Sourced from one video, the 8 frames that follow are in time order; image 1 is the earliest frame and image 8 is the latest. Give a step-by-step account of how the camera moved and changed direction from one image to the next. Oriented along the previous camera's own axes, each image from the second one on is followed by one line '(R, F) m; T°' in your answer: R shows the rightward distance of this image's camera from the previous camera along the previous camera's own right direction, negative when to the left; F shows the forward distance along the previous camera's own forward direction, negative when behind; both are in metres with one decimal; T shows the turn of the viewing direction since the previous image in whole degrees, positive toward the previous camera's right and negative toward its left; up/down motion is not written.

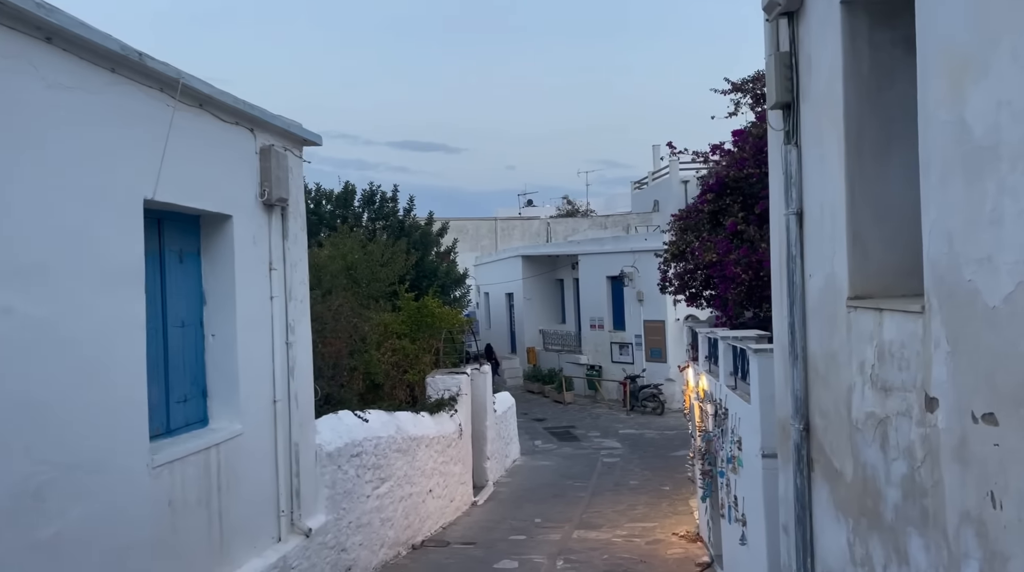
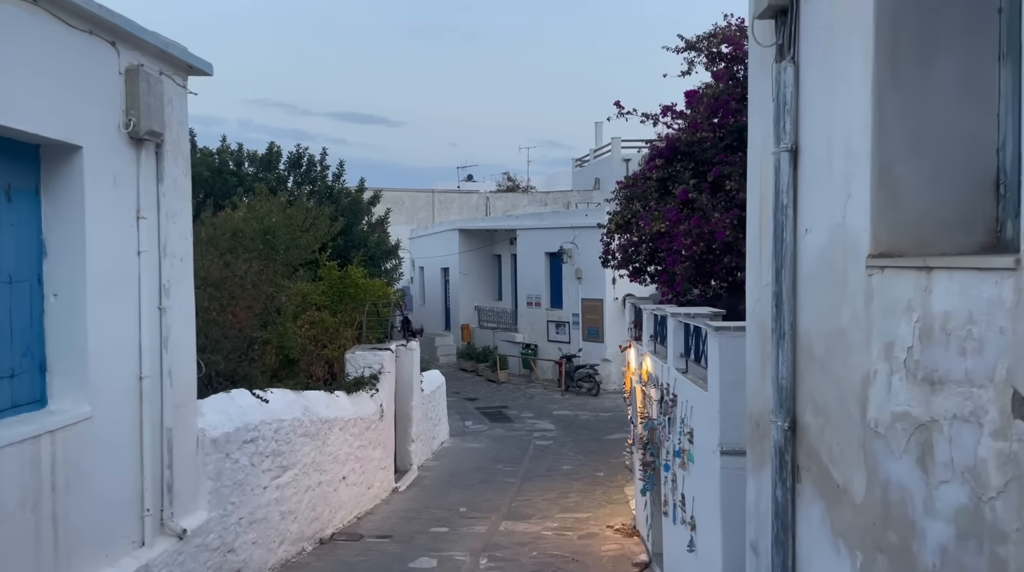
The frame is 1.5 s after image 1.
(+0.1, +1.3) m; +3°
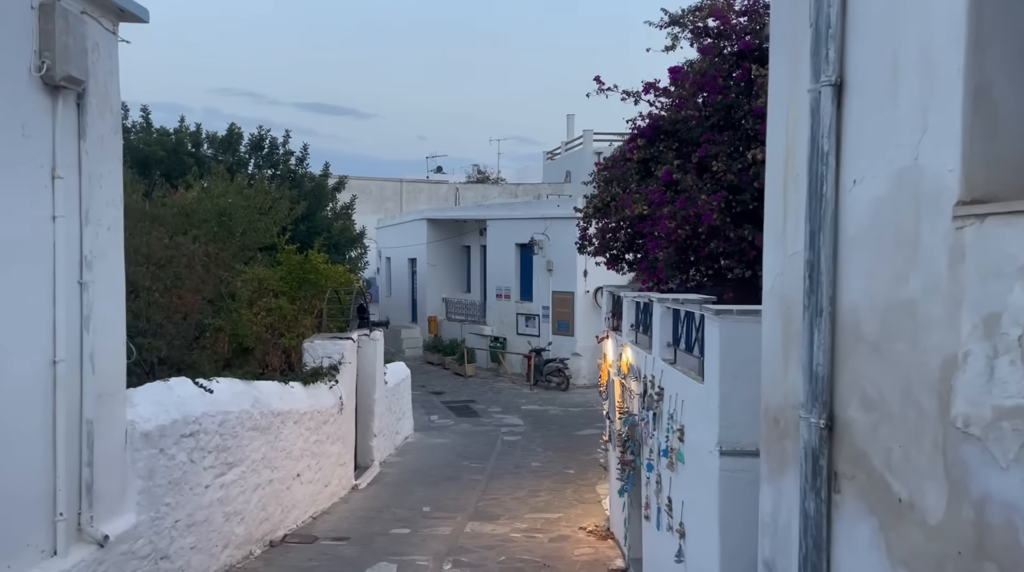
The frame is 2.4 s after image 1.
(0.0, +0.8) m; +2°
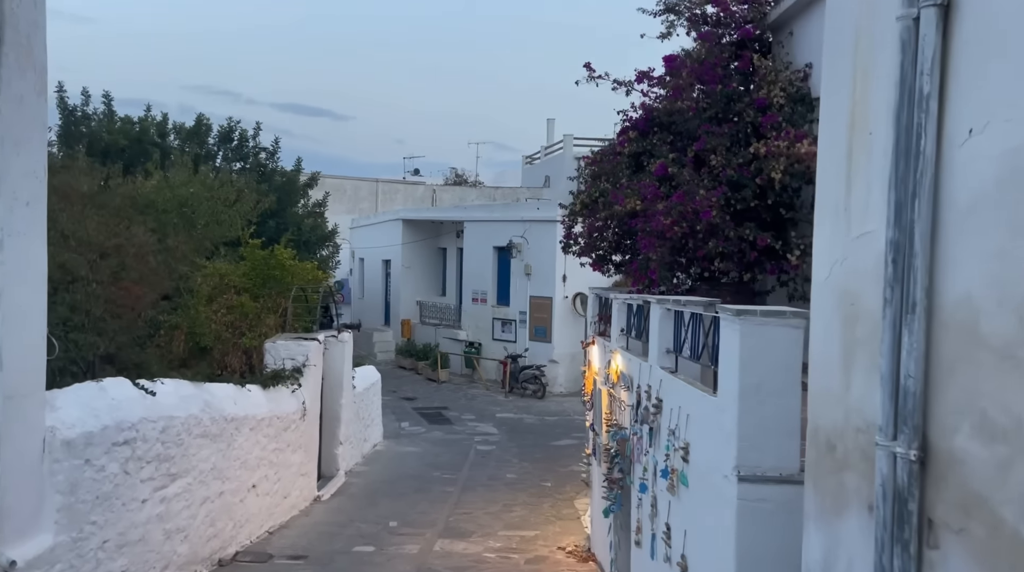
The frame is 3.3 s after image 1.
(0.0, +0.9) m; +1°
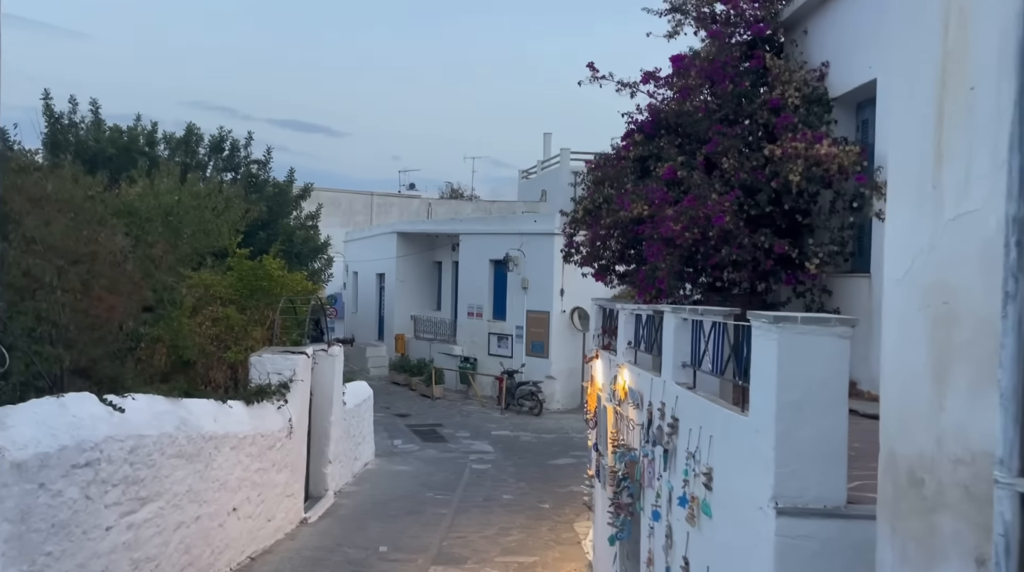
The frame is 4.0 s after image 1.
(0.0, +0.6) m; 0°
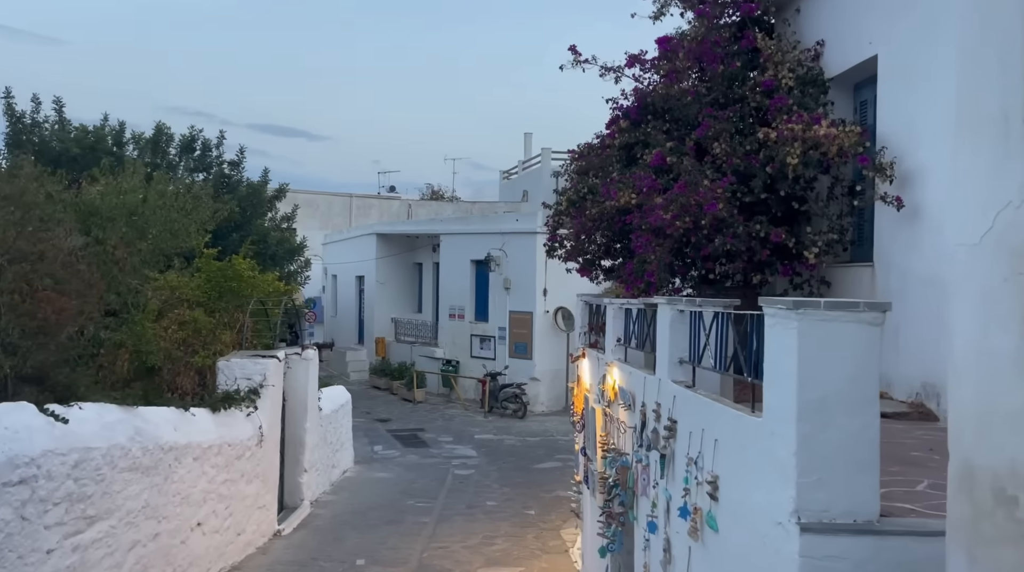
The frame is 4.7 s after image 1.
(0.0, +0.6) m; +1°
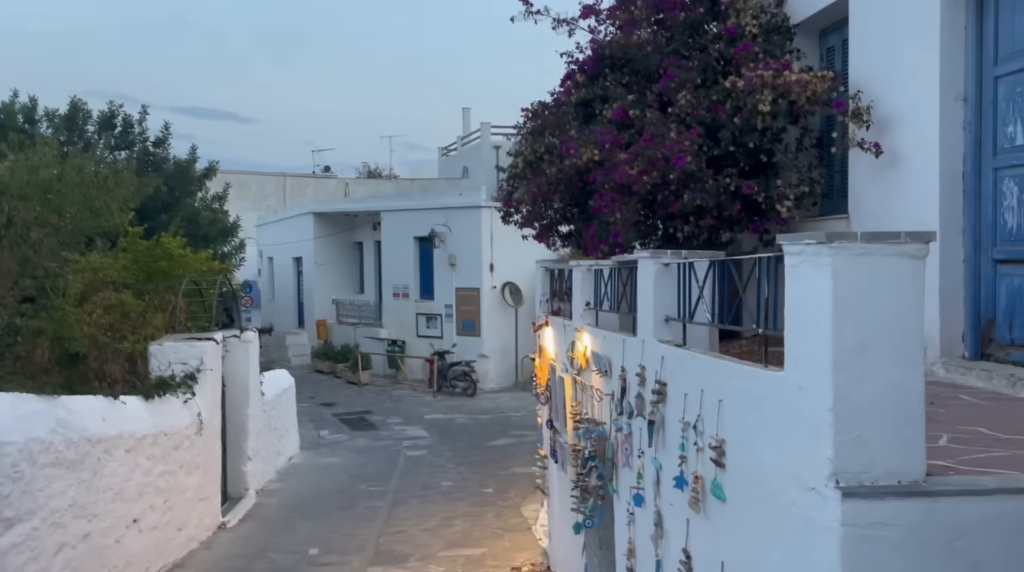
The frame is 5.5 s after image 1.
(-0.1, +0.6) m; +3°
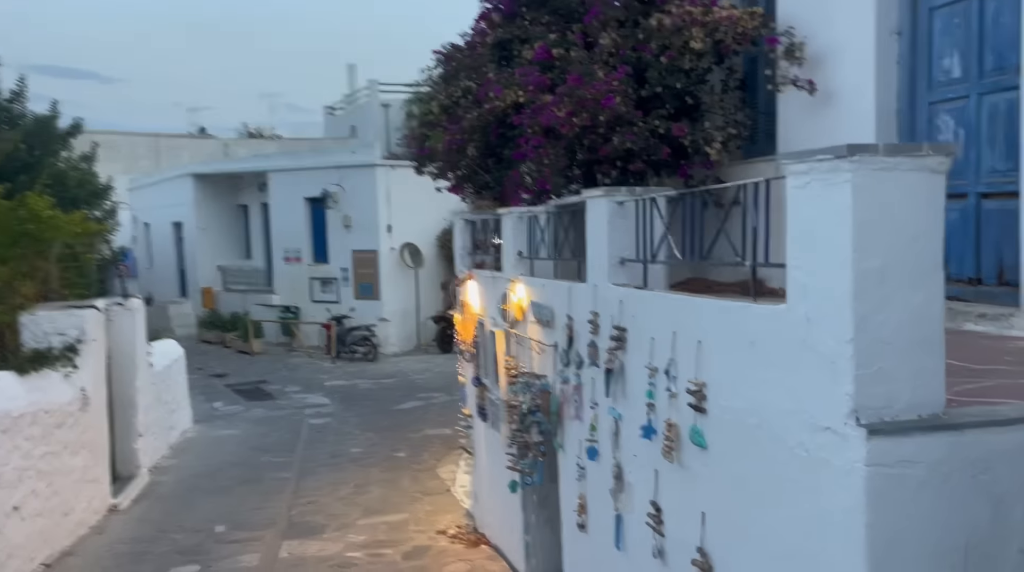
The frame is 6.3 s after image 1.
(-0.3, +0.4) m; +6°
